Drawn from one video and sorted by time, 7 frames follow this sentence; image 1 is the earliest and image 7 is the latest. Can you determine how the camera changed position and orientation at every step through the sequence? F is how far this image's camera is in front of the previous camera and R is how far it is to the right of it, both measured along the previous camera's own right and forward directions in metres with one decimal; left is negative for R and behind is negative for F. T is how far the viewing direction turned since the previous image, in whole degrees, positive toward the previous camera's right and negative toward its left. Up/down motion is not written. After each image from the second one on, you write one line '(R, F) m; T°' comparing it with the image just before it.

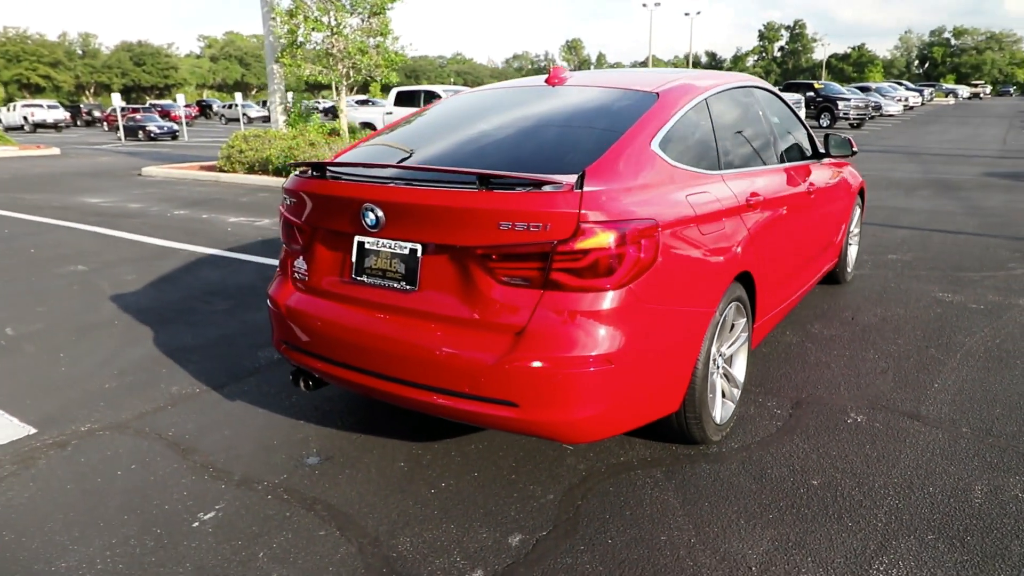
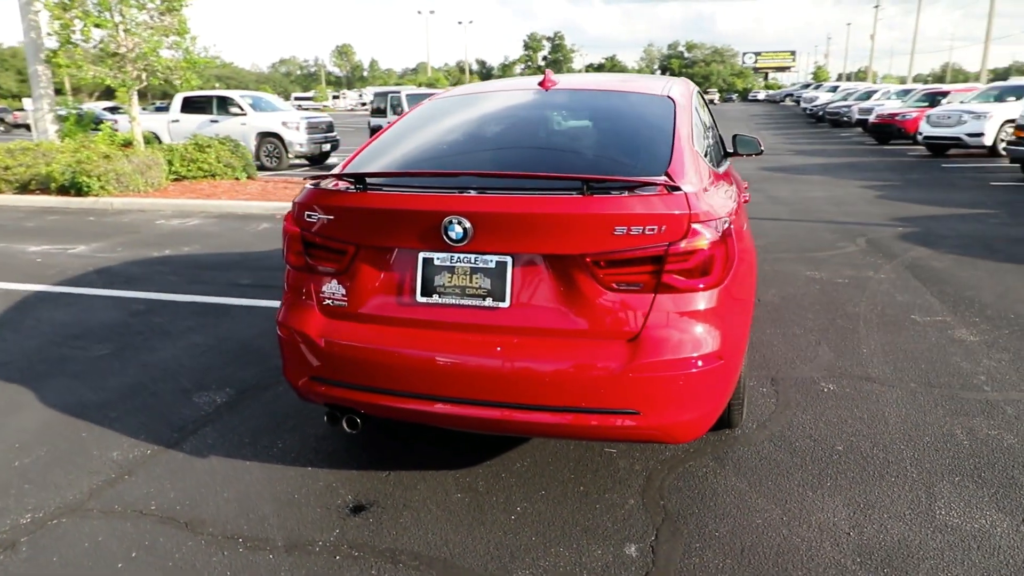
(-1.1, +0.3) m; +17°
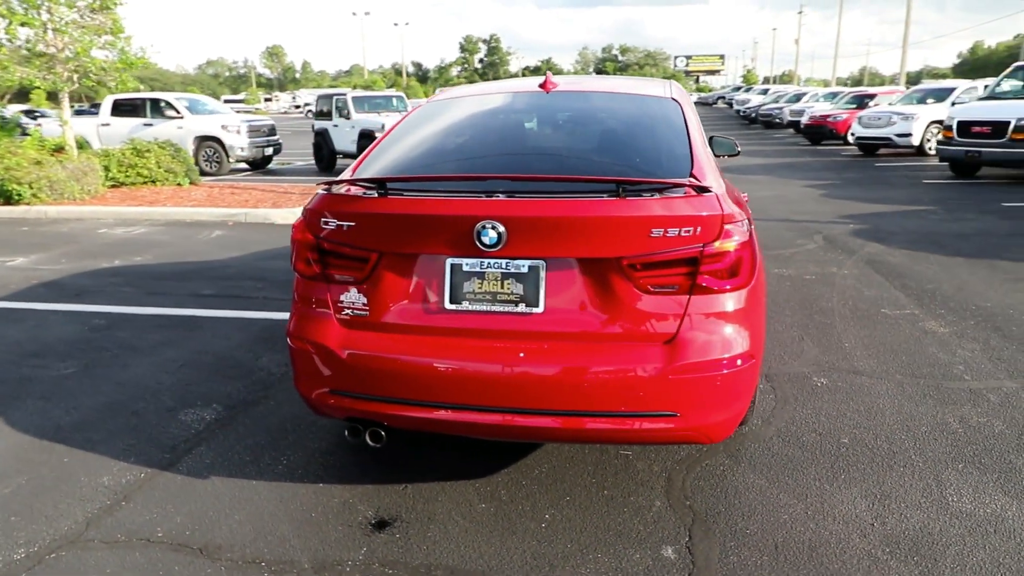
(-0.3, +0.1) m; +5°
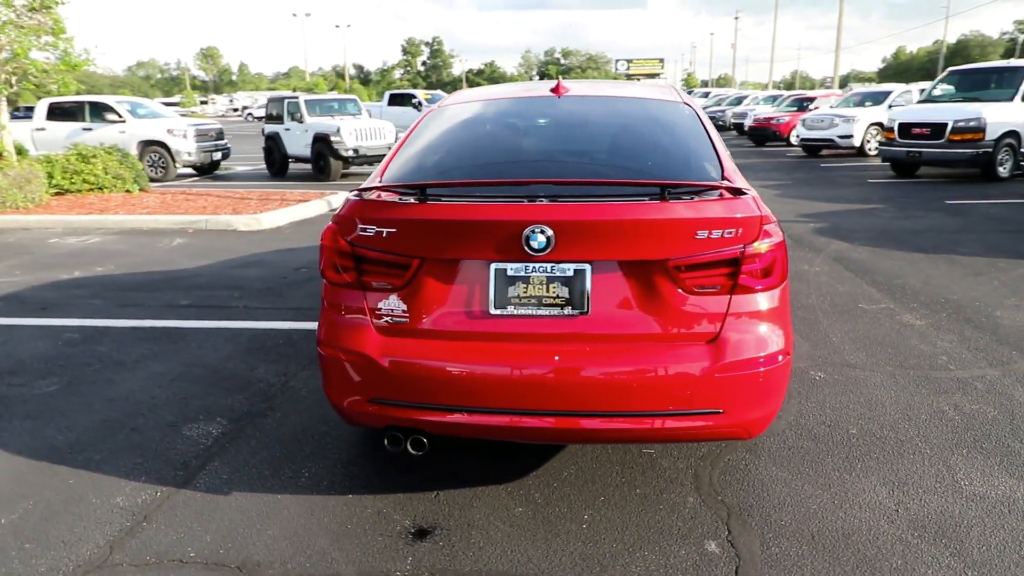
(-0.4, 0.0) m; +4°
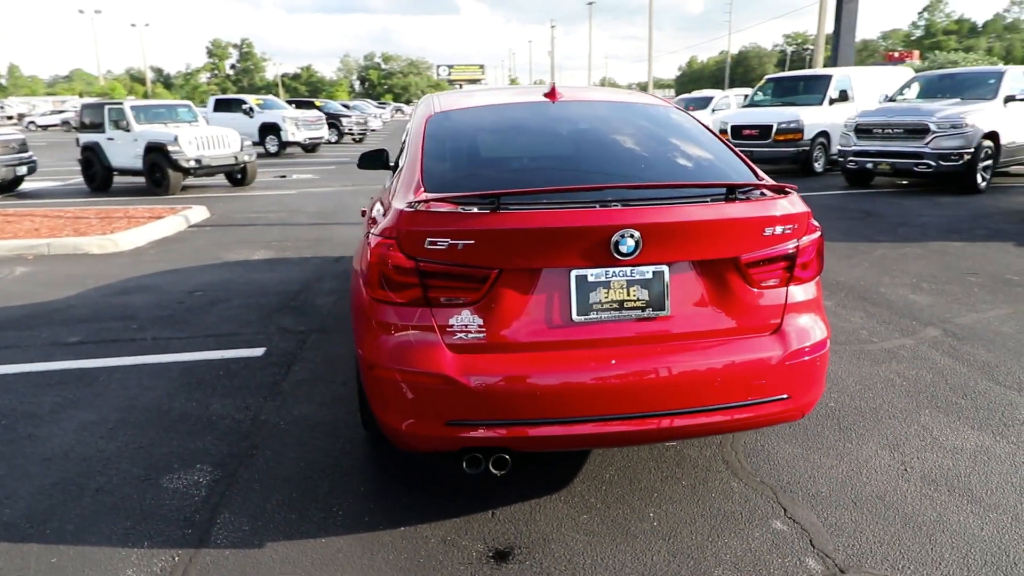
(-0.9, +0.2) m; +14°
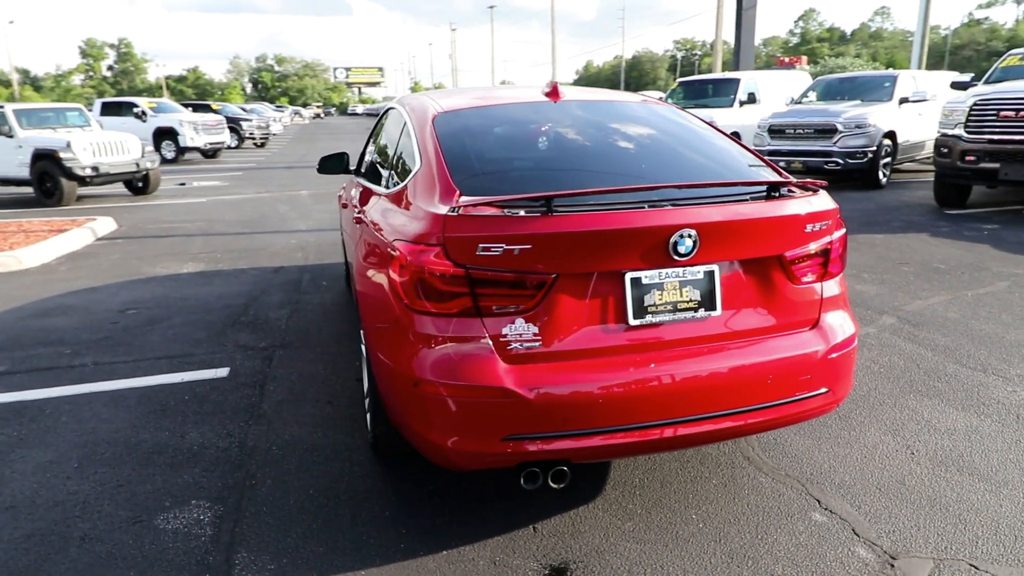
(-0.5, +0.1) m; +8°
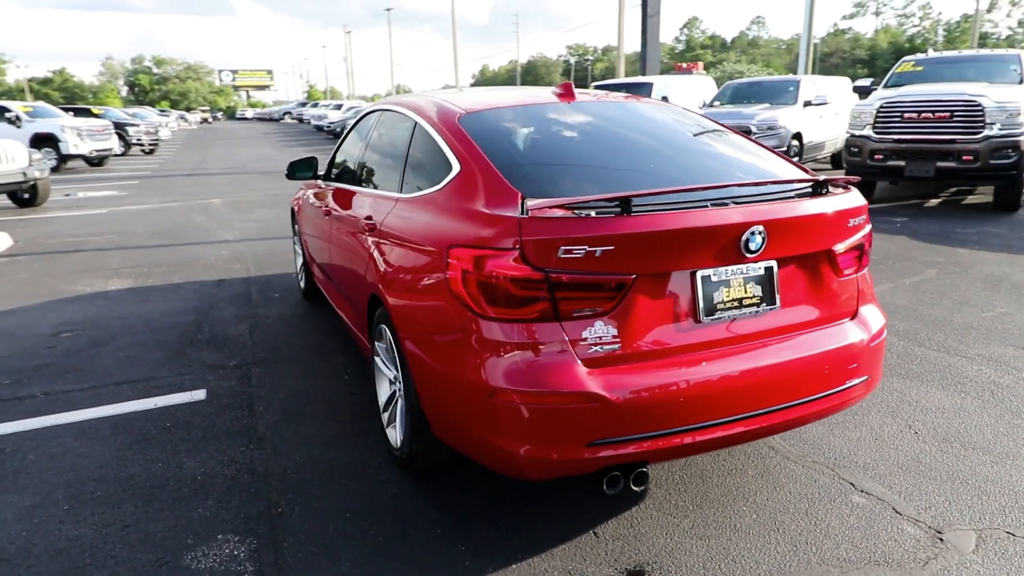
(-0.6, +0.1) m; +8°
